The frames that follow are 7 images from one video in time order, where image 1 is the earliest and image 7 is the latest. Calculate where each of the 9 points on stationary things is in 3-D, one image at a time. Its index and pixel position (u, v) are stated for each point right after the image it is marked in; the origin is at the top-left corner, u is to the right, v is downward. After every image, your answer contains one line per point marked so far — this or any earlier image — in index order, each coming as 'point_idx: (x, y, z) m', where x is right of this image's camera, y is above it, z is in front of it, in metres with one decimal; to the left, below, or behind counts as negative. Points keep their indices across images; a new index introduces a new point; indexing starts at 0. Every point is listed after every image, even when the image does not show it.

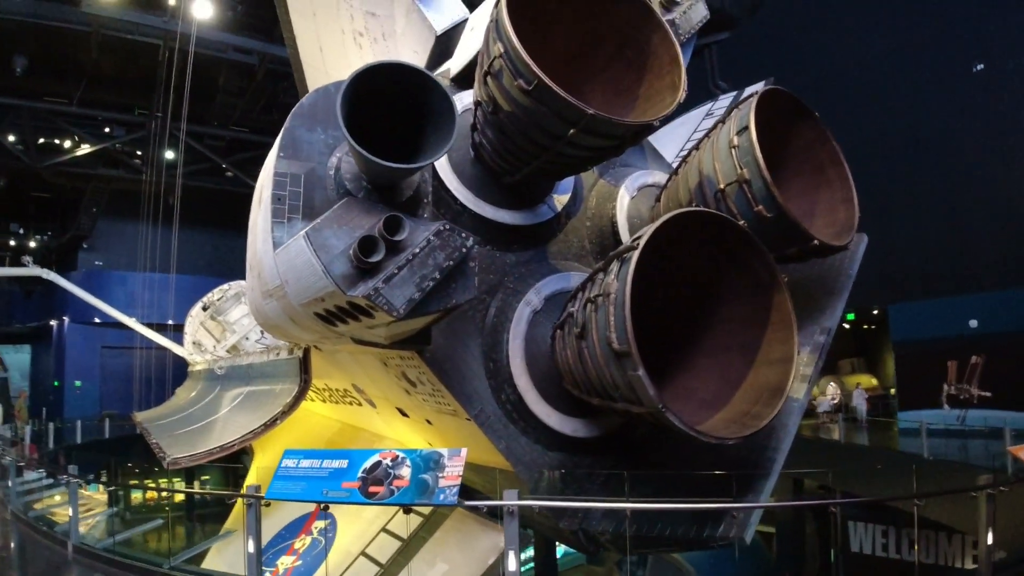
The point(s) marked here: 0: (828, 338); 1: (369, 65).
0: (+2.2, -0.4, +5.1) m
1: (-0.7, +1.1, +3.5) m
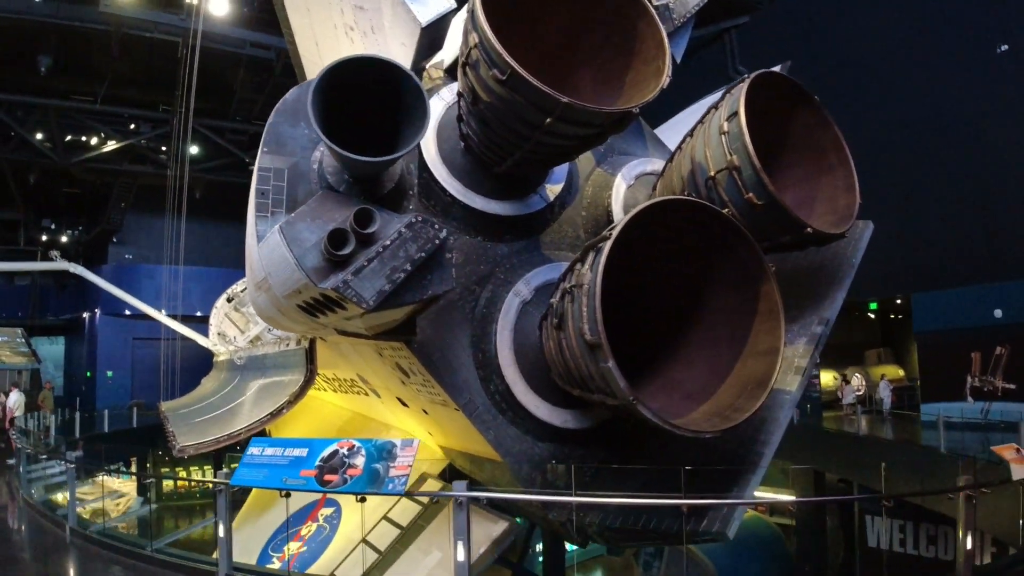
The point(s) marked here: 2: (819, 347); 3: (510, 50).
0: (+2.2, -0.3, +5.0) m
1: (-0.8, +1.1, +3.5) m
2: (+2.0, -0.4, +4.9) m
3: (0.0, +1.5, +4.4) m
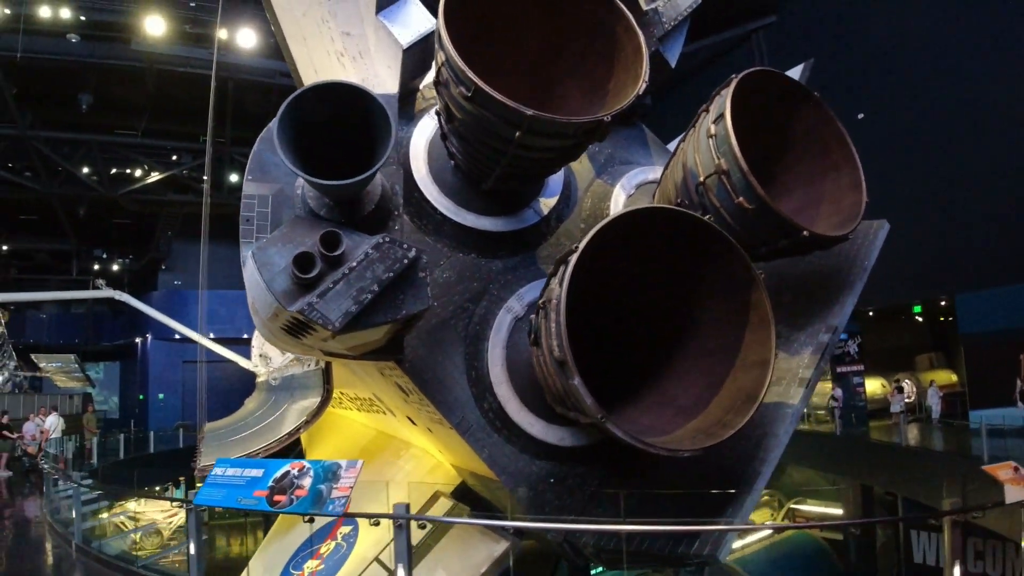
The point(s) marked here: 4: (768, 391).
0: (+2.1, -0.3, +4.7) m
1: (-1.0, +1.0, +3.5) m
2: (+2.0, -0.5, +4.7) m
3: (-0.1, +1.4, +4.3) m
4: (+1.3, -0.5, +3.6) m
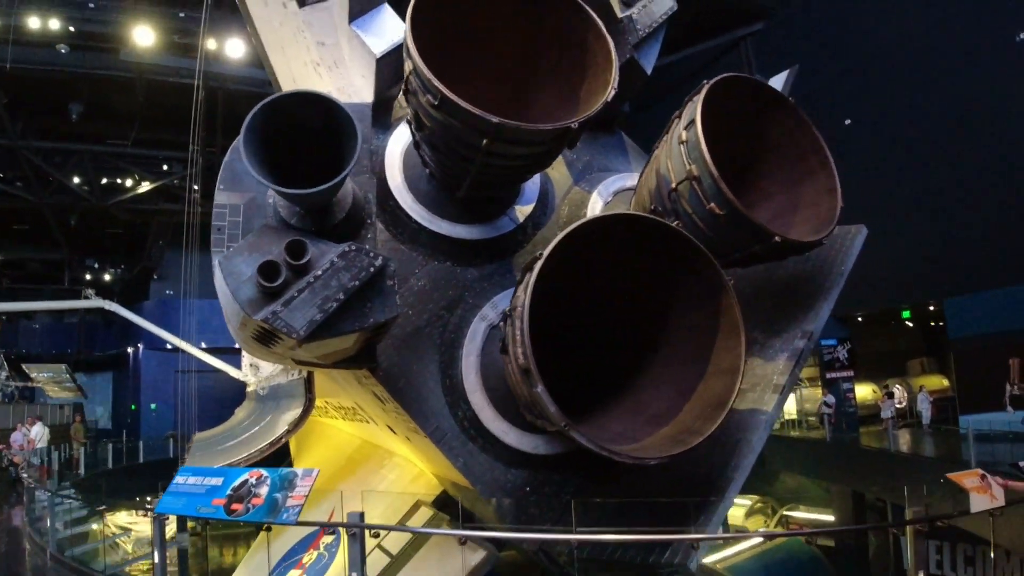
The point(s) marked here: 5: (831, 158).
0: (+1.9, -0.4, +4.7) m
1: (-1.2, +0.9, +3.5) m
2: (+1.8, -0.5, +4.7) m
3: (-0.3, +1.3, +4.3) m
4: (+1.1, -0.5, +3.6) m
5: (+2.1, +0.9, +4.8) m
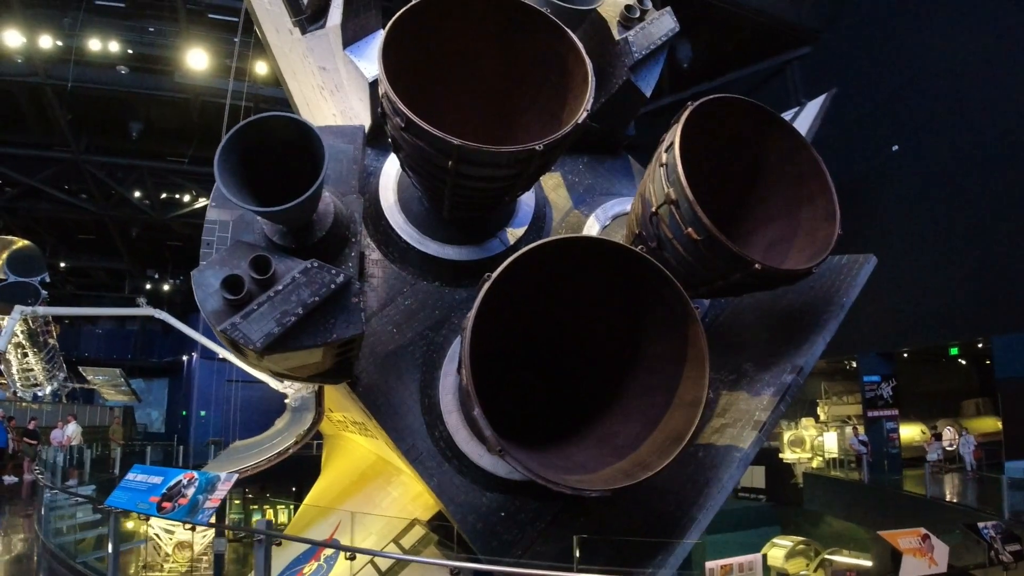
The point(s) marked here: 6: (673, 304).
0: (+1.8, -0.6, +4.5) m
1: (-1.4, +0.9, +3.6) m
2: (+1.7, -0.7, +4.5) m
3: (-0.4, +1.2, +4.4) m
4: (+0.9, -0.7, +3.4) m
5: (+2.1, +0.7, +4.6) m
6: (+0.8, -0.1, +3.7) m
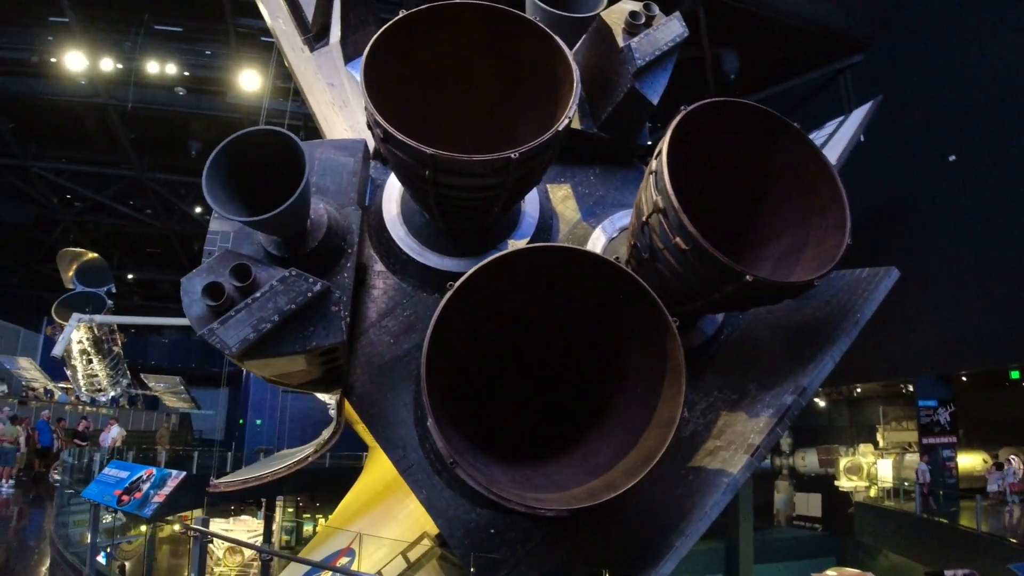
0: (+1.7, -0.7, +4.3) m
1: (-1.5, +0.8, +3.7) m
2: (+1.6, -0.8, +4.2) m
3: (-0.5, +1.1, +4.4) m
4: (+0.7, -0.7, +3.3) m
5: (+2.0, +0.6, +4.4) m
6: (+0.7, -0.1, +3.6) m
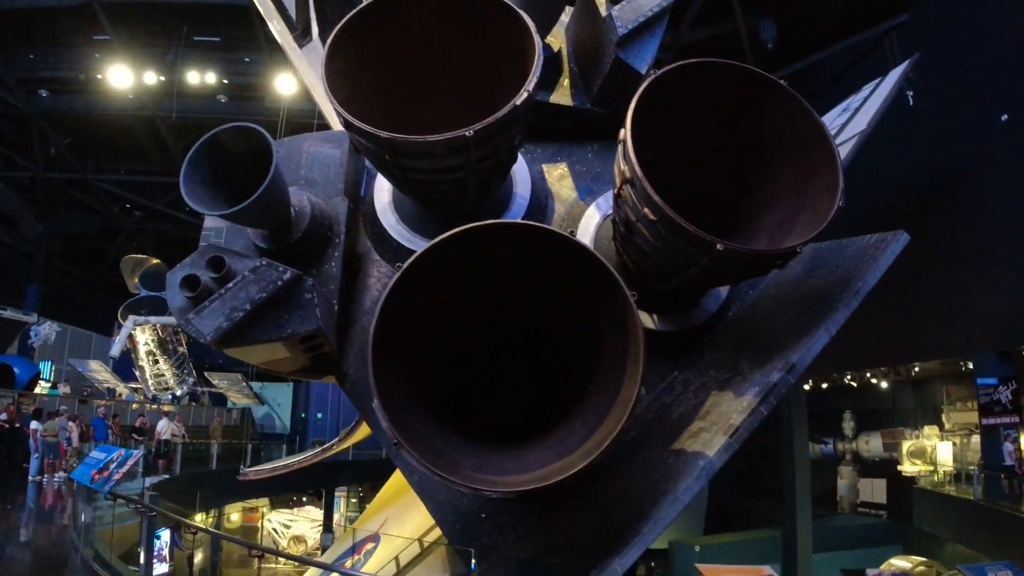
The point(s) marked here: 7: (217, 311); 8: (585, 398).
0: (+1.6, -0.5, +4.1) m
1: (-1.7, +0.9, +3.9) m
2: (+1.5, -0.6, +4.1) m
3: (-0.6, +1.2, +4.4) m
4: (+0.5, -0.6, +3.2) m
5: (+1.9, +0.8, +4.2) m
6: (+0.5, 0.0, +3.5) m
7: (-1.5, -0.1, +3.7) m
8: (+0.3, -0.5, +3.8) m
